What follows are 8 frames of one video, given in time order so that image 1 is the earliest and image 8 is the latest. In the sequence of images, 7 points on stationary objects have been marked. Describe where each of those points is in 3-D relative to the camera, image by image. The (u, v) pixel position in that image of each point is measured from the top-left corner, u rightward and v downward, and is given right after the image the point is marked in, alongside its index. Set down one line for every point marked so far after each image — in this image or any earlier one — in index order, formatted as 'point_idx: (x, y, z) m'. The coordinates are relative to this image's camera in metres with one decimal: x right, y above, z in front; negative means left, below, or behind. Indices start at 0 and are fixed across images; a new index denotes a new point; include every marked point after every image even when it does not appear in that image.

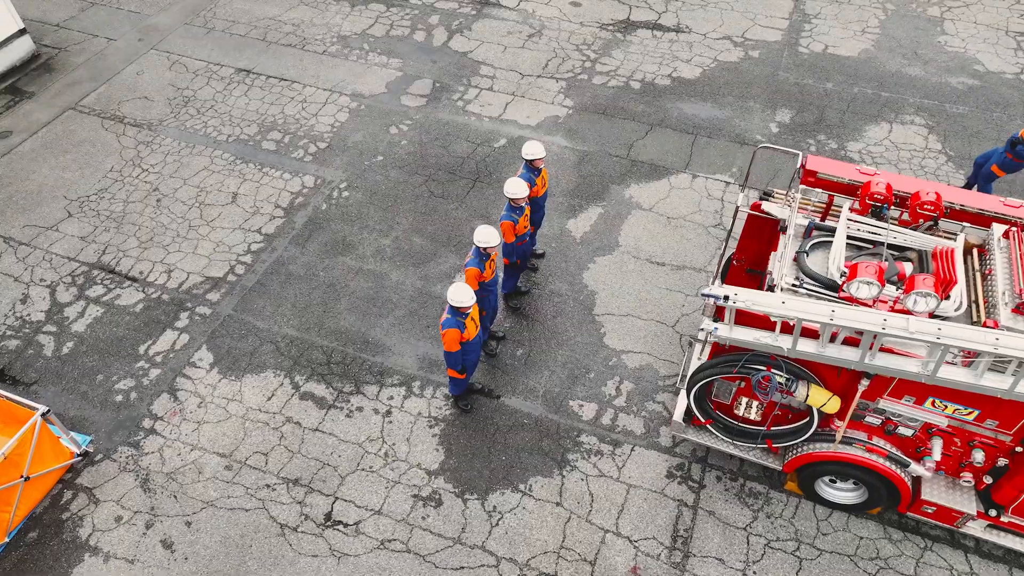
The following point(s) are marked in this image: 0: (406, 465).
0: (-0.8, -1.3, +5.8) m
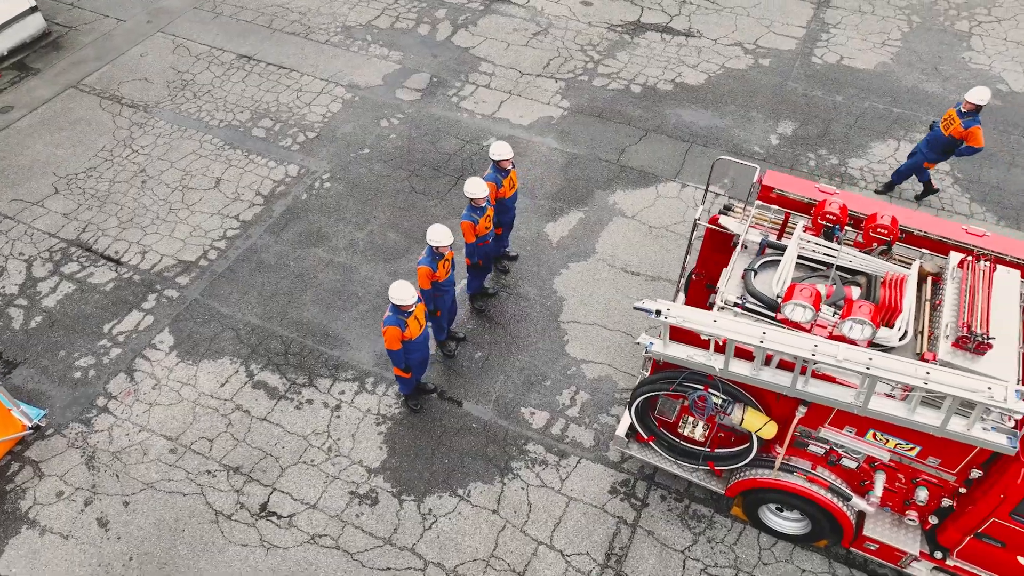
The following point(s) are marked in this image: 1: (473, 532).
0: (-1.2, -1.3, +5.8) m
1: (-0.3, -1.7, +5.5) m
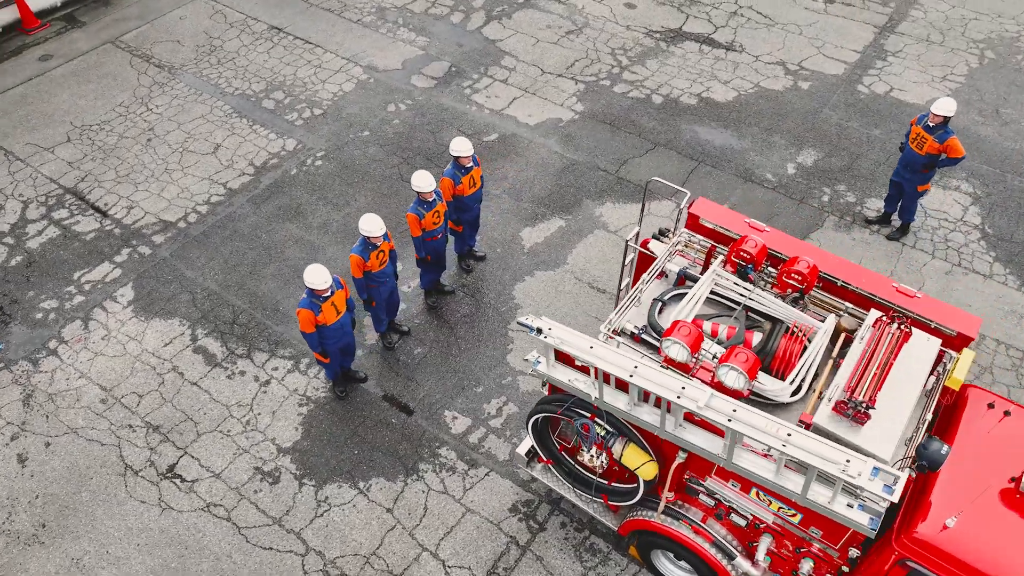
0: (-1.9, -1.1, +5.9) m
1: (-1.0, -1.7, +5.4) m
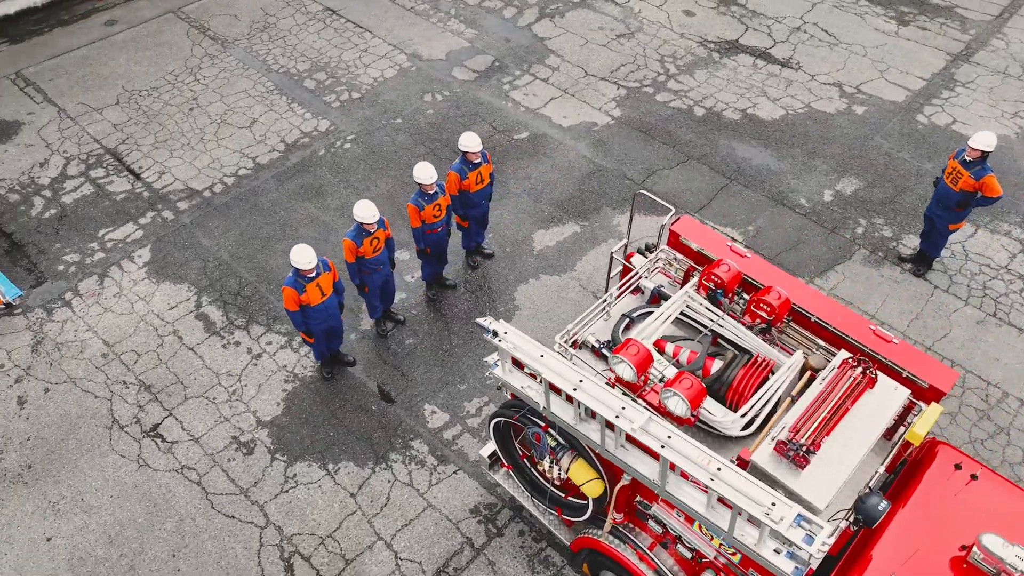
0: (-2.1, -0.9, +6.0) m
1: (-1.3, -1.5, +5.5) m
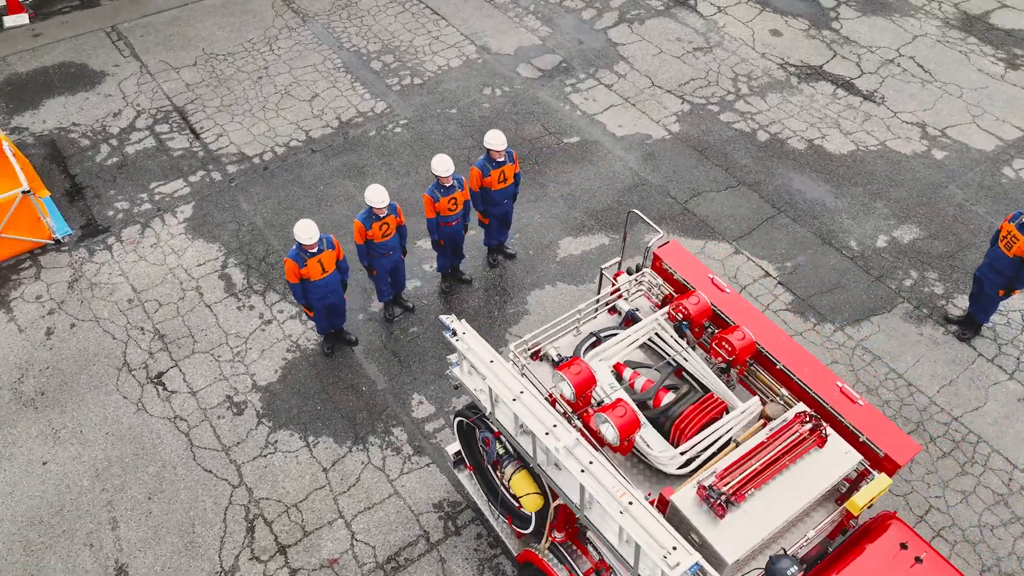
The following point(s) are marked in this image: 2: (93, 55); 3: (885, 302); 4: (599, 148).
0: (-2.2, -0.6, +6.2) m
1: (-1.6, -1.4, +5.6) m
2: (-4.9, +2.7, +9.0) m
3: (+3.4, -0.1, +7.0) m
4: (+0.9, +1.5, +8.4) m
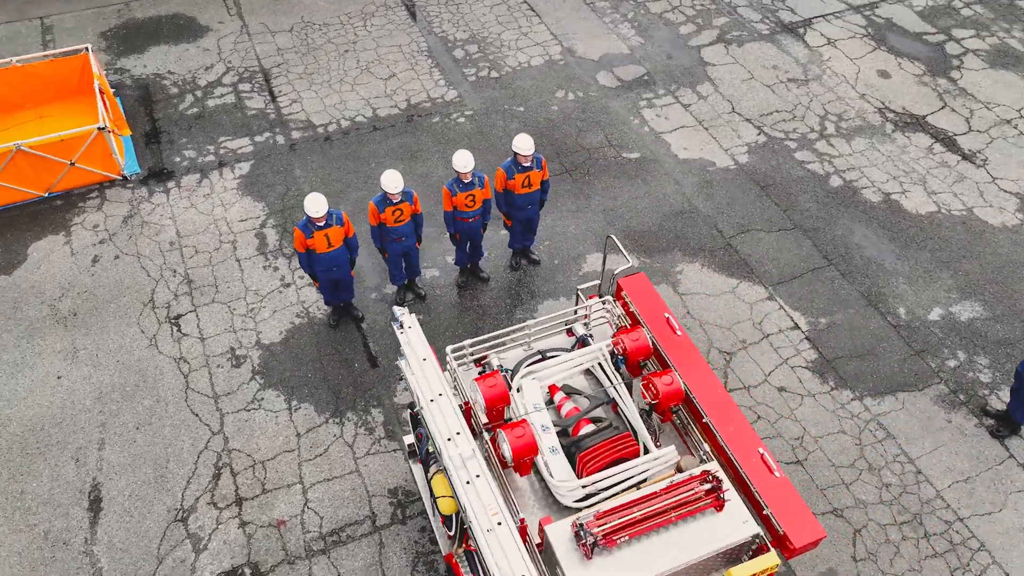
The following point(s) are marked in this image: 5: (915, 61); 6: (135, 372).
0: (-2.2, -0.3, +6.6) m
1: (-1.8, -1.1, +5.9) m
2: (-3.8, +3.4, +9.7) m
3: (+3.4, -0.8, +6.5) m
4: (+1.5, +1.3, +8.2) m
5: (+5.1, +2.9, +9.8) m
6: (-3.0, -0.7, +6.2) m
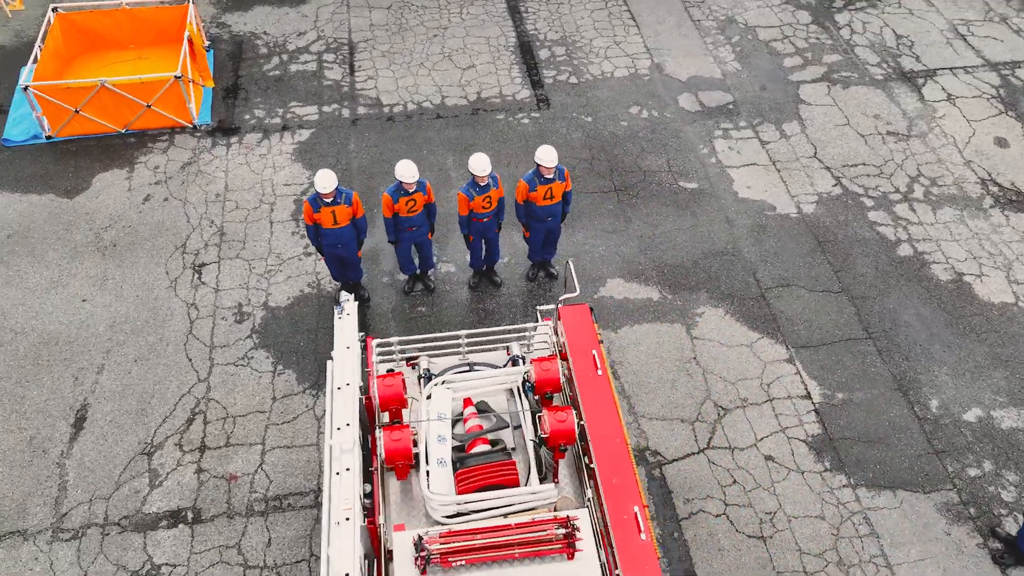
0: (-2.2, 0.0, +6.8) m
1: (-2.1, -0.8, +6.1) m
2: (-2.5, +4.0, +10.1) m
3: (+3.2, -1.5, +5.9) m
4: (+2.0, +0.9, +7.8) m
5: (+6.0, +1.7, +8.8) m
6: (-3.1, -0.2, +6.6) m
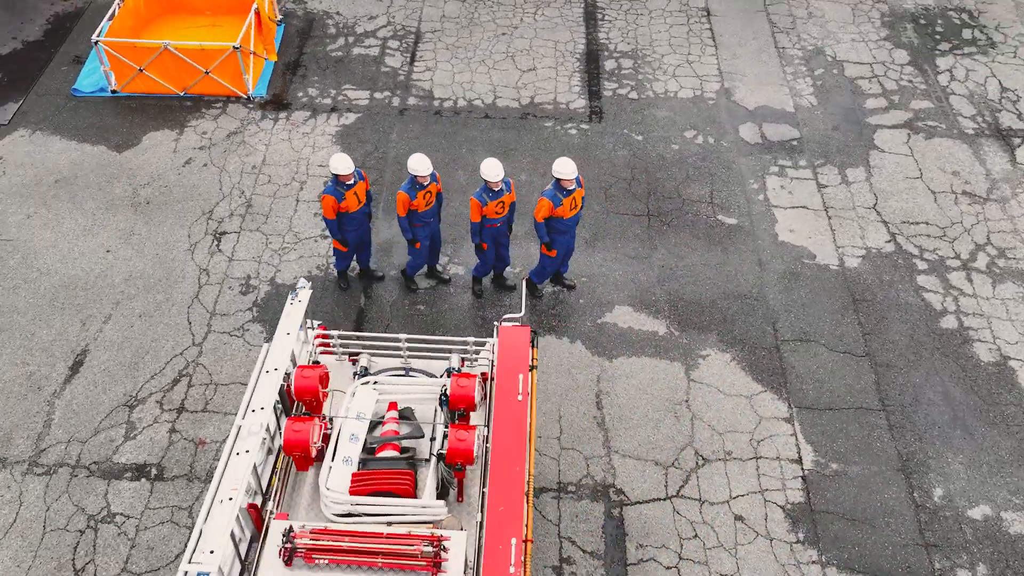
0: (-2.1, +0.2, +7.0) m
1: (-2.2, -0.6, +6.3) m
2: (-1.5, +4.2, +10.2) m
3: (+2.8, -2.0, +5.4) m
4: (+2.2, +0.4, +7.4) m
5: (+6.4, +0.7, +7.9) m
6: (-3.0, +0.2, +6.8) m
